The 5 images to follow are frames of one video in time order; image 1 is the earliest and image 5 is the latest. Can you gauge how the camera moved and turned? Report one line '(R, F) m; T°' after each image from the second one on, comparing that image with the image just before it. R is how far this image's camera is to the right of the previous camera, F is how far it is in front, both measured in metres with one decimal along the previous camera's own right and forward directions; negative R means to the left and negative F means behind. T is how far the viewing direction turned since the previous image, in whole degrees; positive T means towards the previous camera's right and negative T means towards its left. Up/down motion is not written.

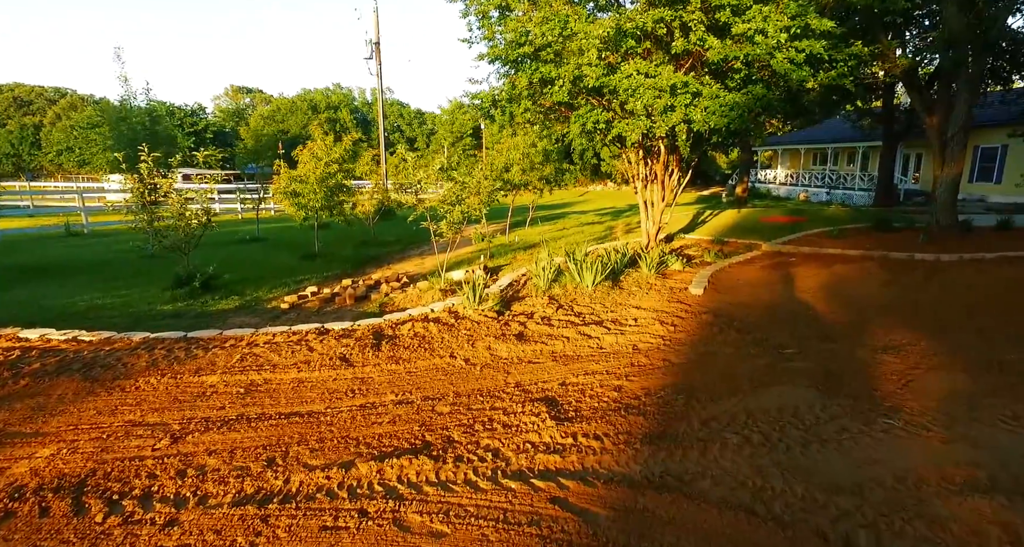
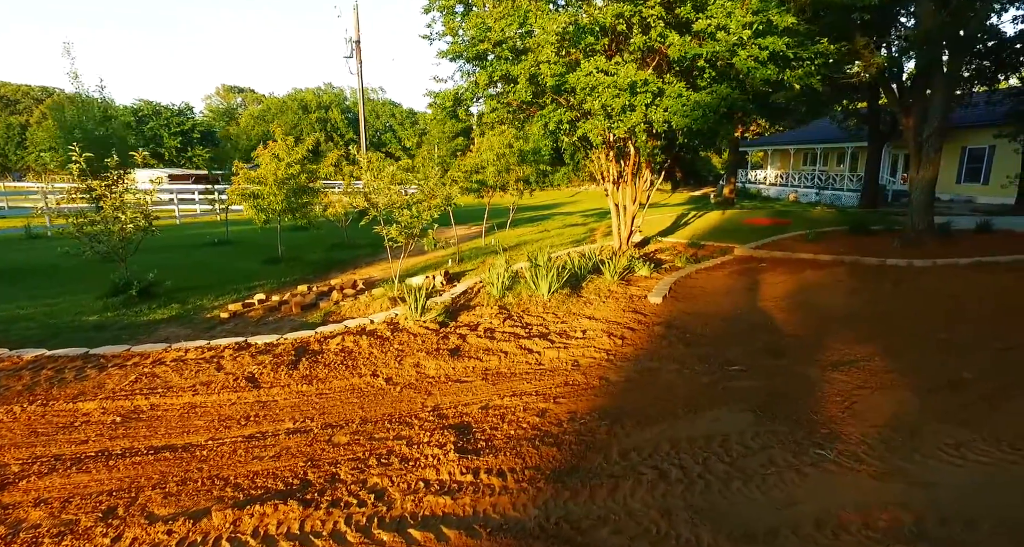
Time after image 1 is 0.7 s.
(+0.6, +0.4) m; 0°
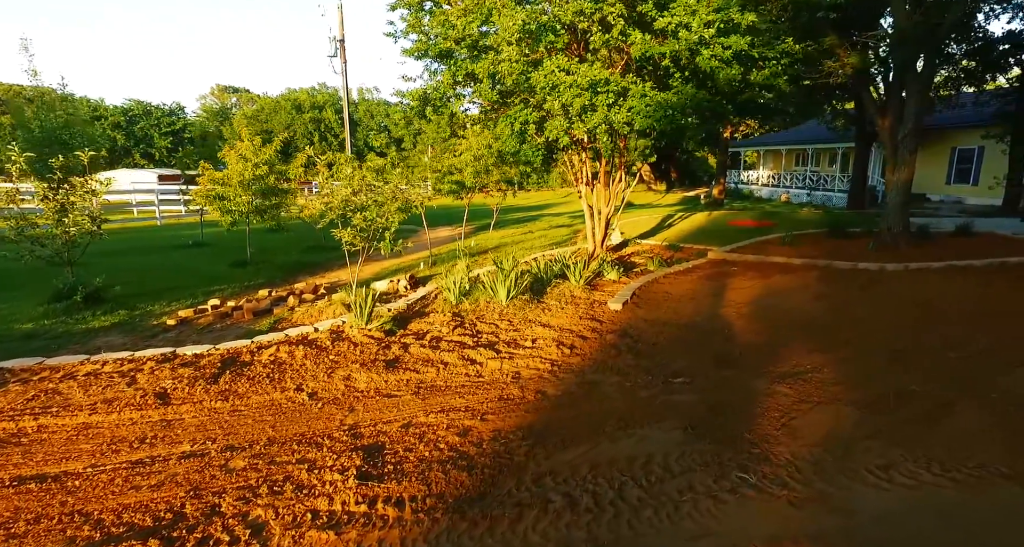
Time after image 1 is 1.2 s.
(+0.5, +0.2) m; 0°
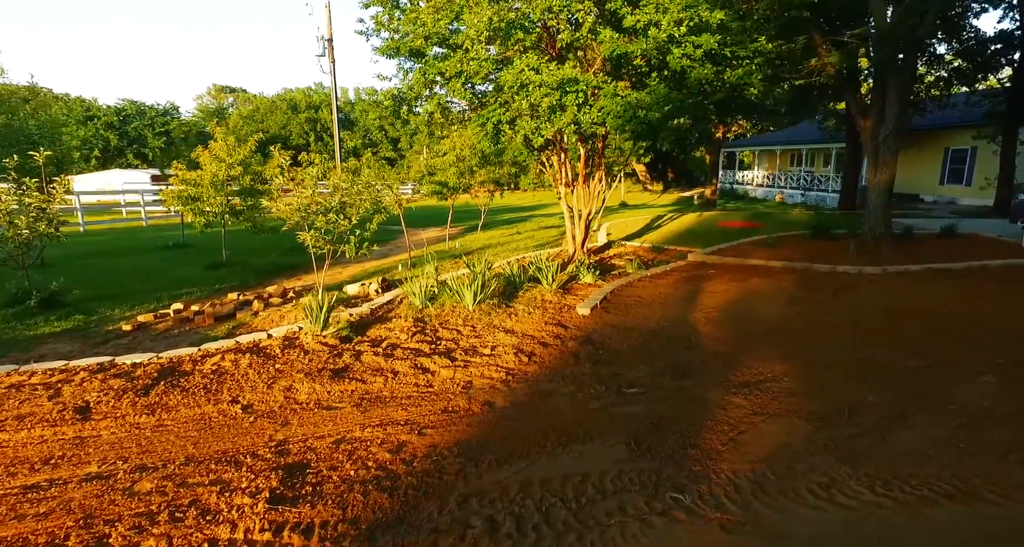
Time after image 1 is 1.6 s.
(+0.4, +0.2) m; 0°
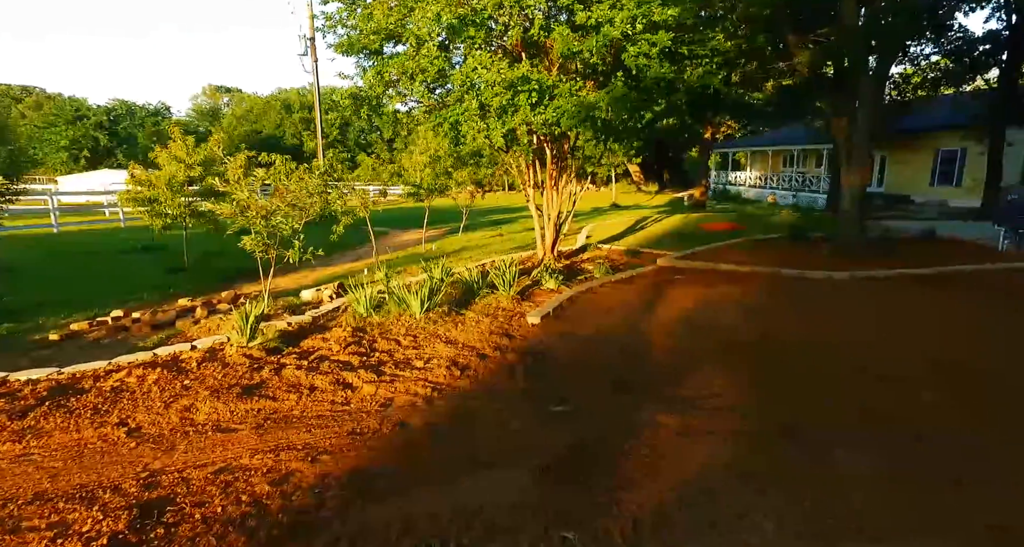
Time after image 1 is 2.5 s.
(+0.6, +0.3) m; 0°
